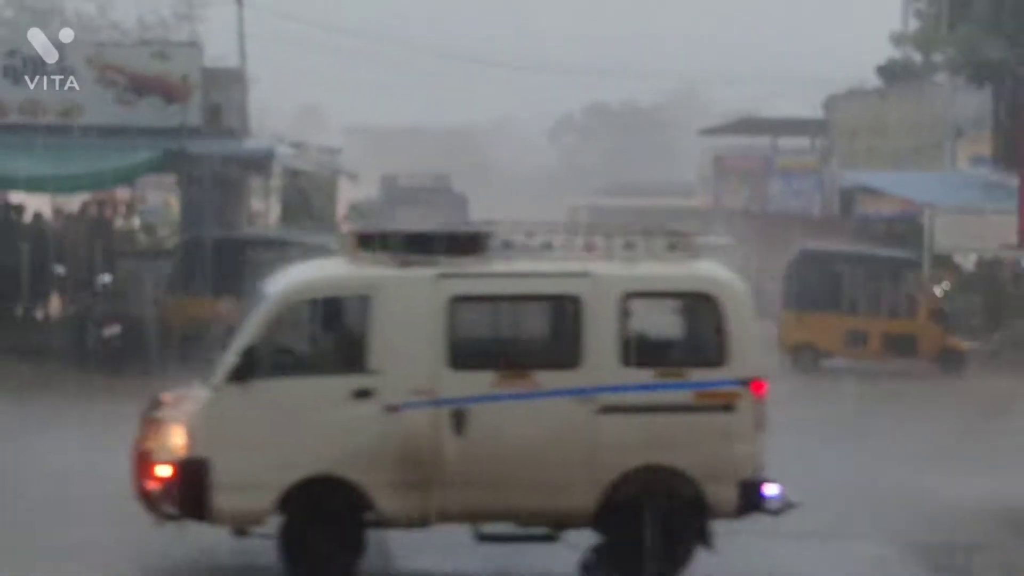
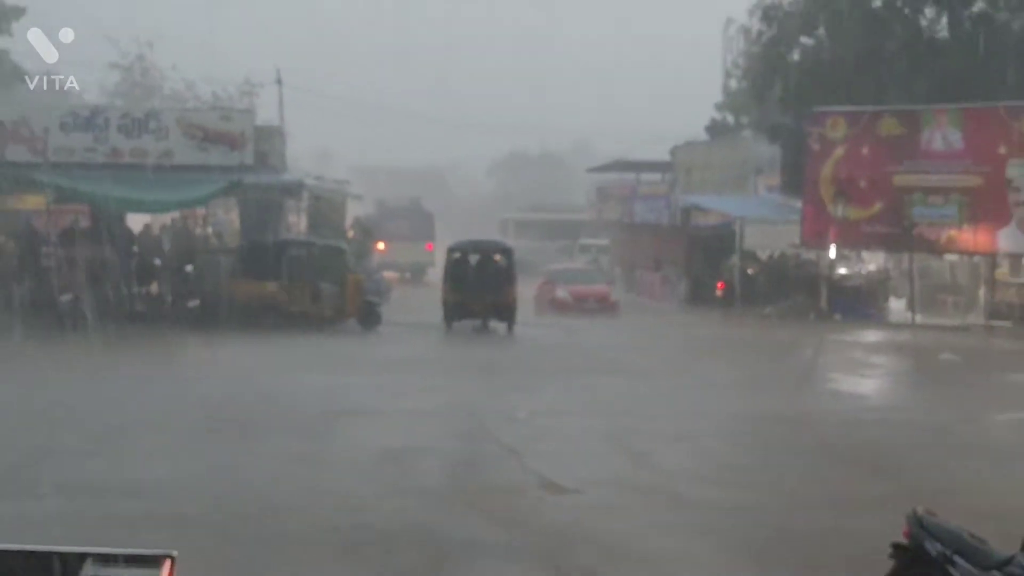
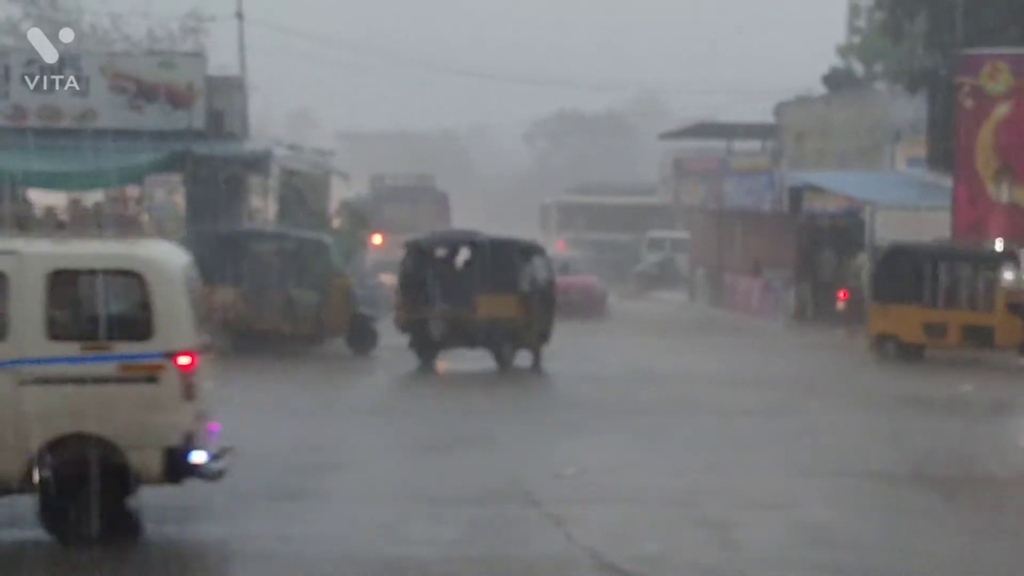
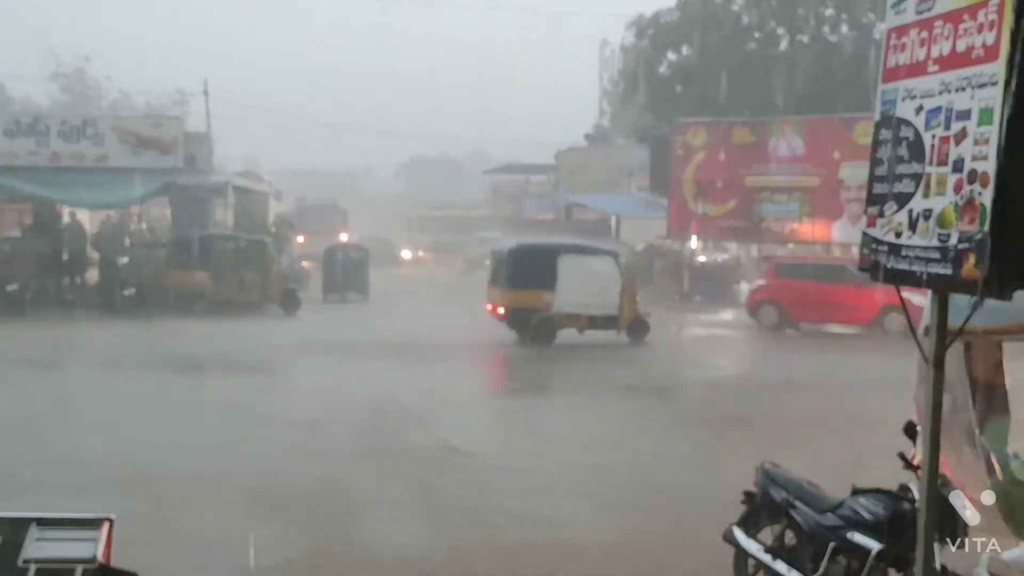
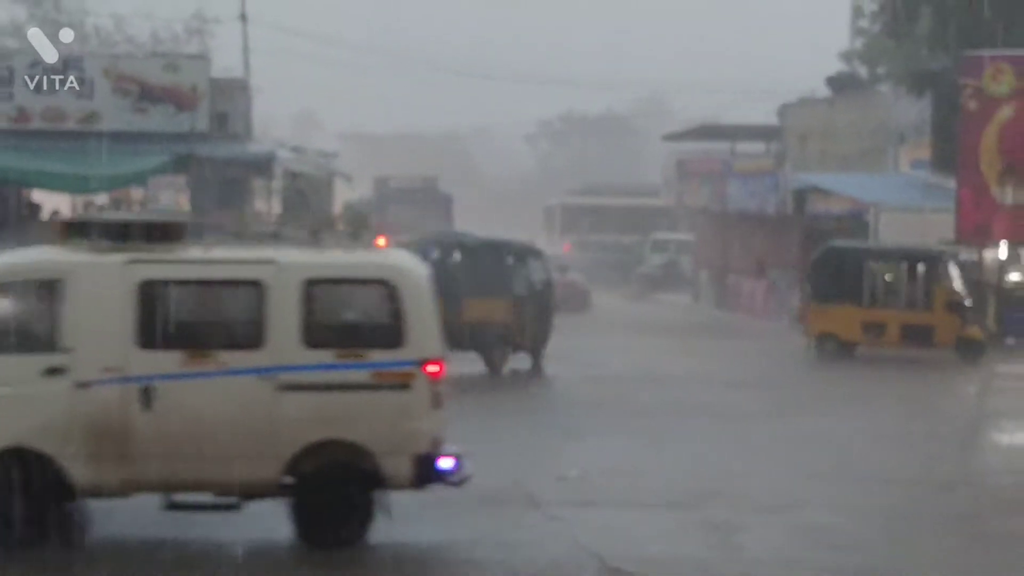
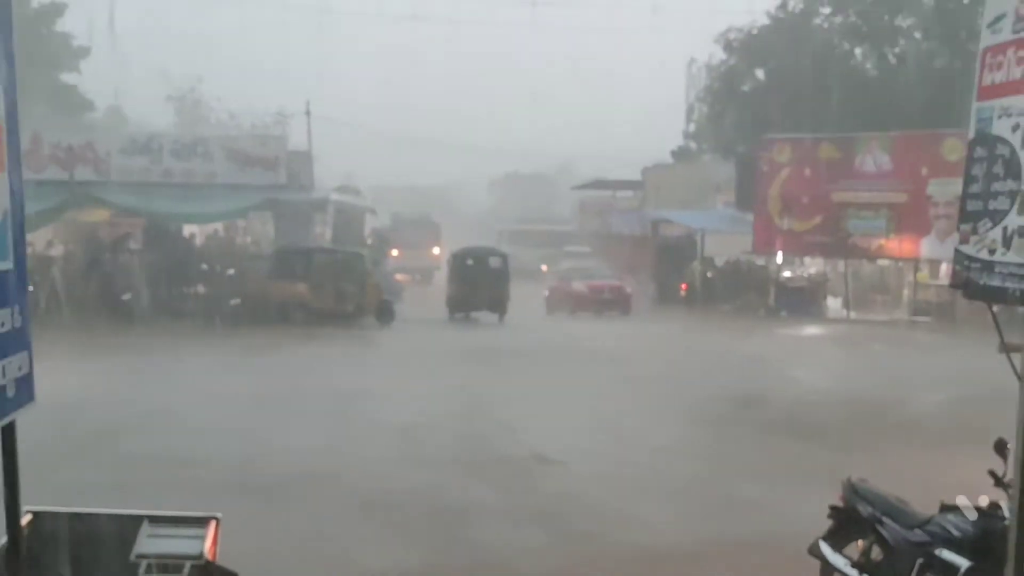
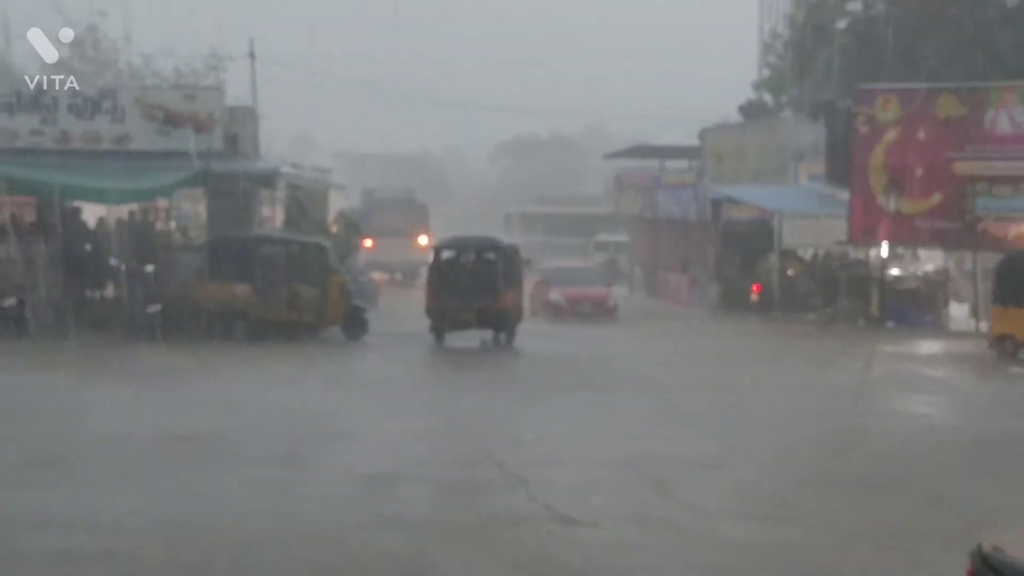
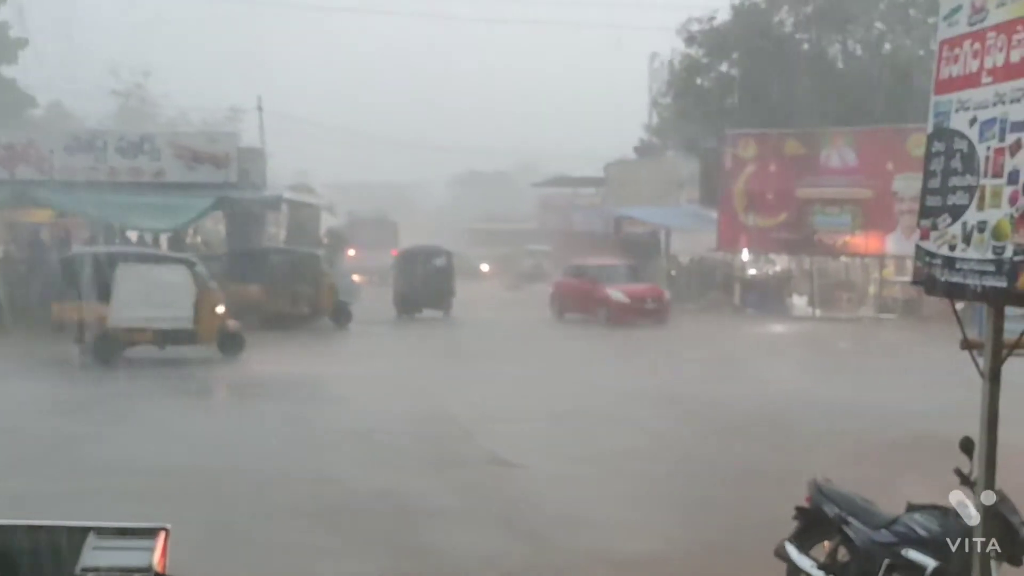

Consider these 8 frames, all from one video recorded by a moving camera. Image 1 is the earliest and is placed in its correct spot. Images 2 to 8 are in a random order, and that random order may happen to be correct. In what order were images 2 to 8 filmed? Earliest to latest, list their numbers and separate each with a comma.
5, 3, 7, 2, 6, 8, 4
